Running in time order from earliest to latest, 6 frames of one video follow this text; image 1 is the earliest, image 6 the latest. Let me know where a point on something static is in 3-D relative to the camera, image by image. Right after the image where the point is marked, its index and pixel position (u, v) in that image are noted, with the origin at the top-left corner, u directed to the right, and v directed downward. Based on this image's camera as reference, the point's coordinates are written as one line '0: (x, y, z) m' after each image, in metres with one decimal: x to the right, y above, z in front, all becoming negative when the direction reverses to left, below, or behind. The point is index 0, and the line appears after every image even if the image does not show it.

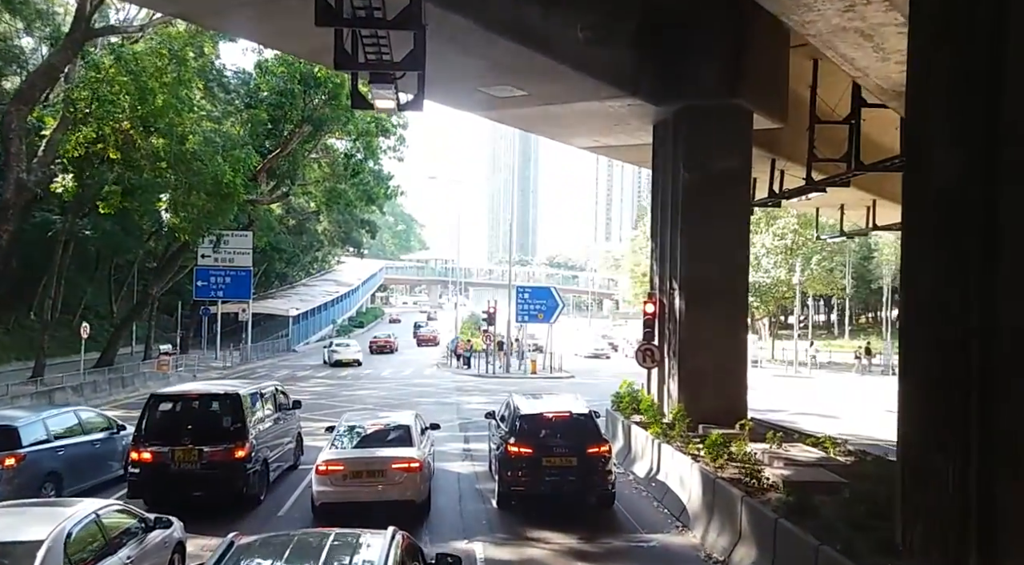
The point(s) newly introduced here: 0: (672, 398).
0: (+2.7, -1.9, +14.2) m
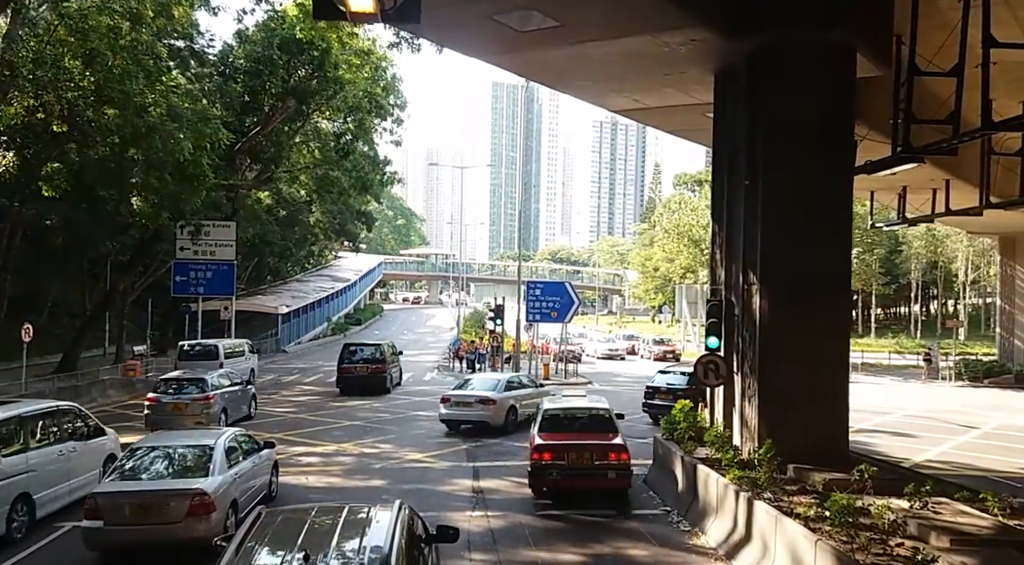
0: (+3.0, -1.8, +10.8) m
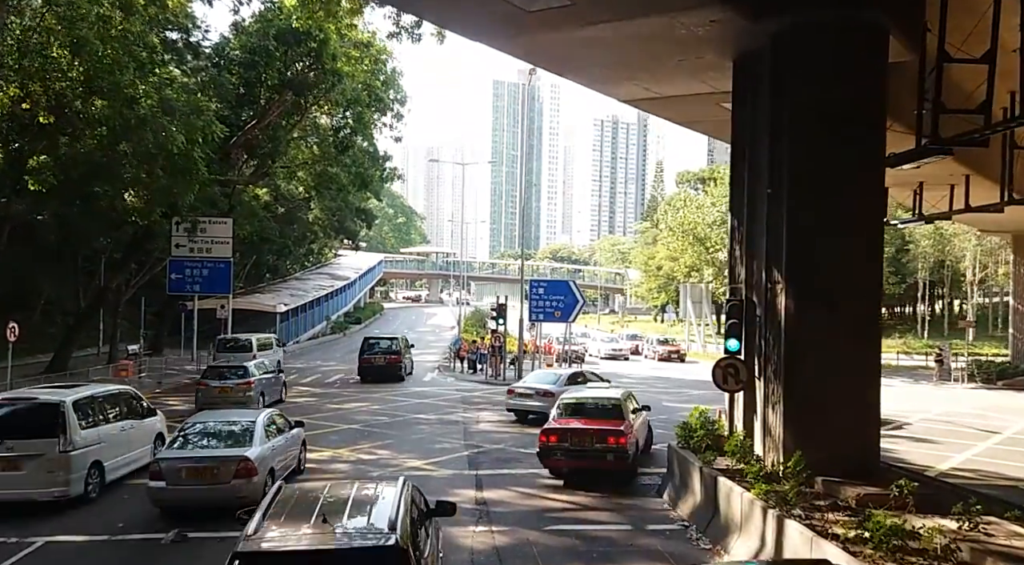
0: (+3.1, -1.8, +10.1) m
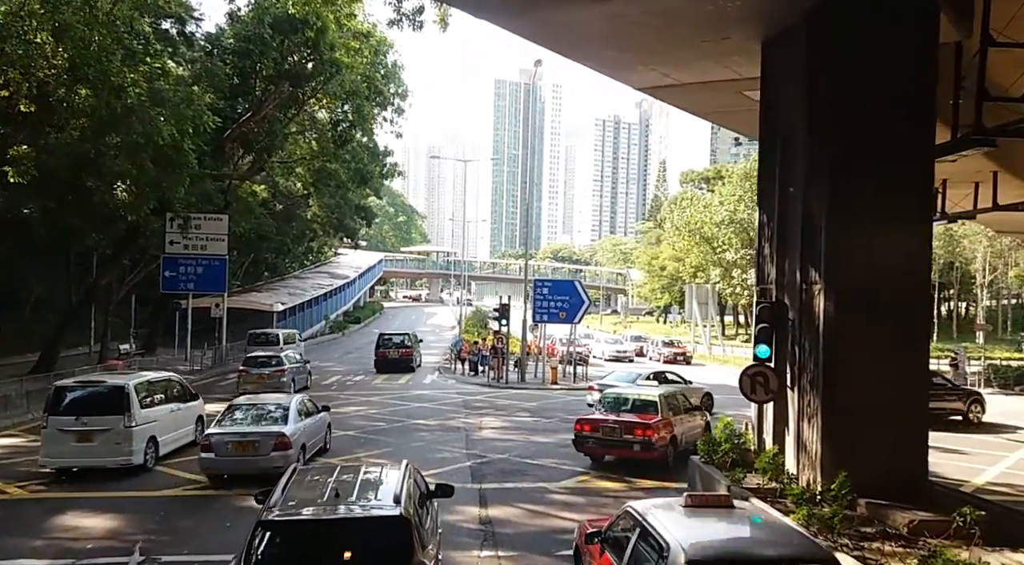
0: (+3.2, -1.8, +9.2) m
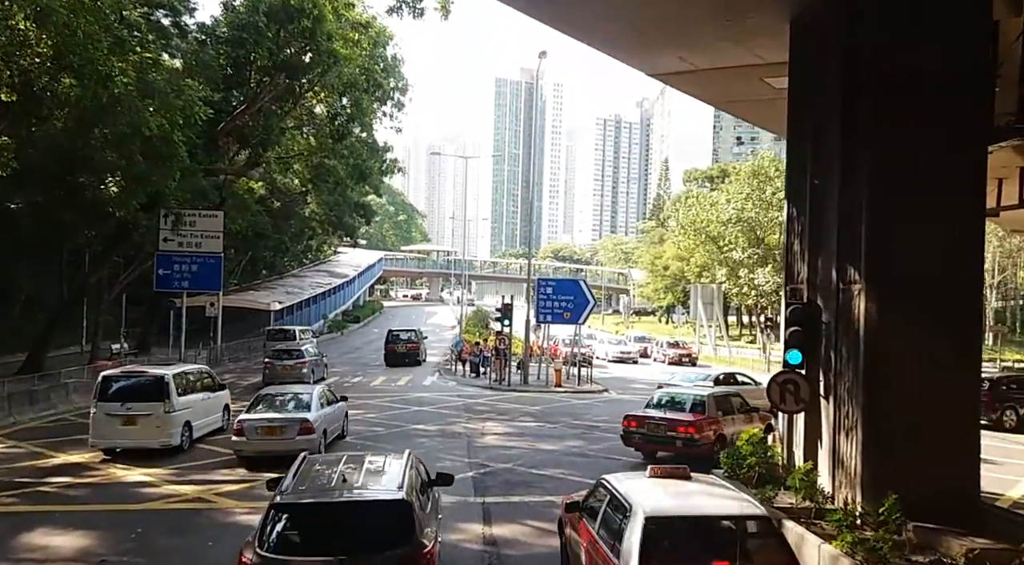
0: (+3.3, -1.8, +8.3) m
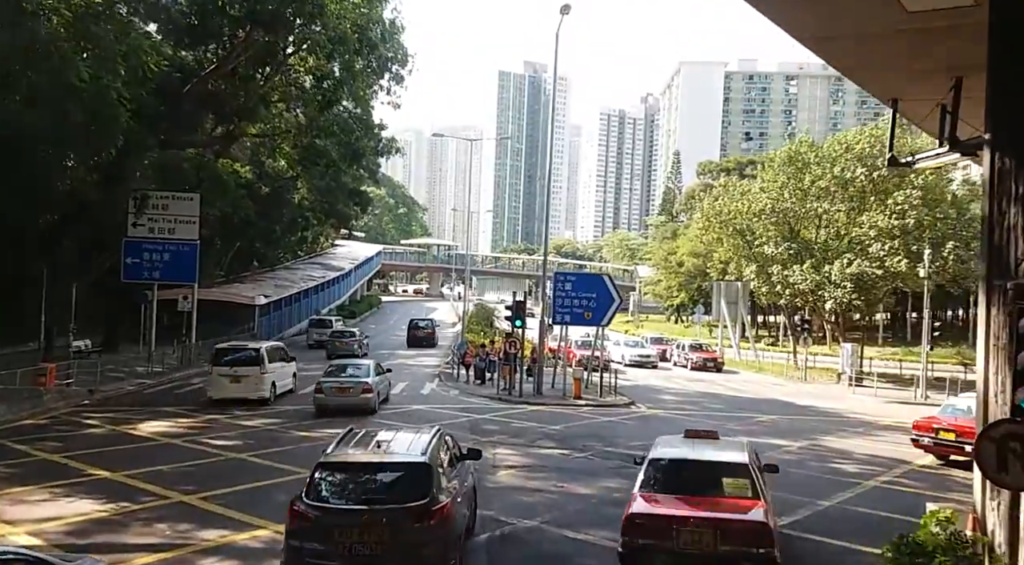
0: (+3.6, -1.7, +4.8) m
